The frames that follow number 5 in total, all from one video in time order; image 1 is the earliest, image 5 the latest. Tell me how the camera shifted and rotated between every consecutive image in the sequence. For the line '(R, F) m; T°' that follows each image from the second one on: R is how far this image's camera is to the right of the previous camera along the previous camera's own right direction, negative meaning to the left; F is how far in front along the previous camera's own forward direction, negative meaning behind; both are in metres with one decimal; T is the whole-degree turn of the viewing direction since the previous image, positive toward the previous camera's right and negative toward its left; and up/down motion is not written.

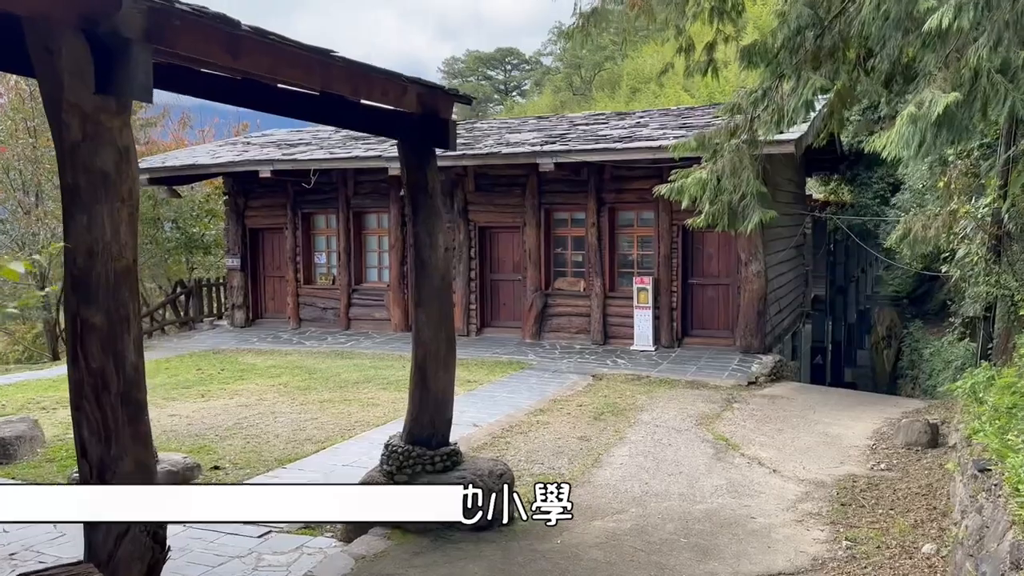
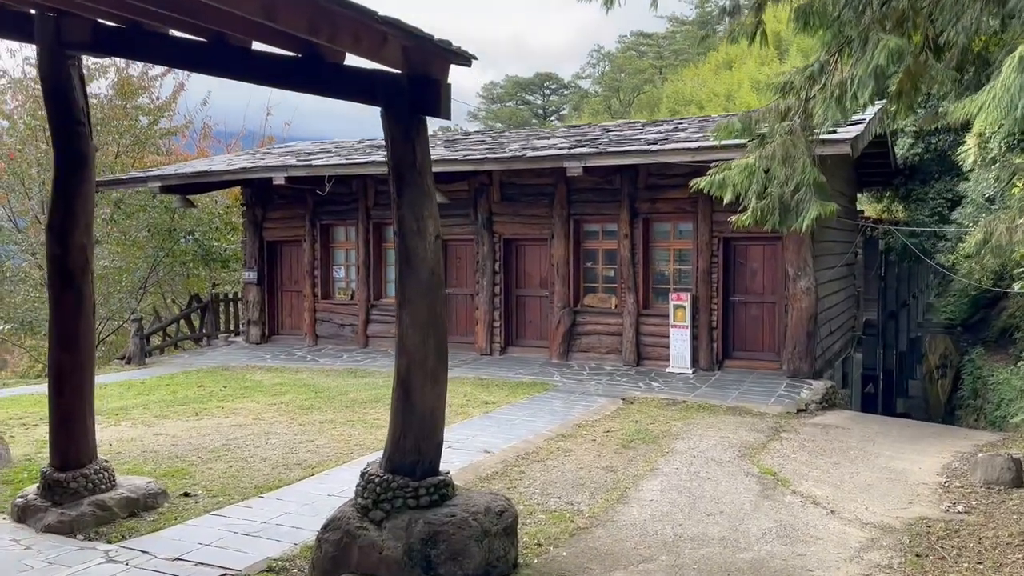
(+0.2, +0.8) m; -3°
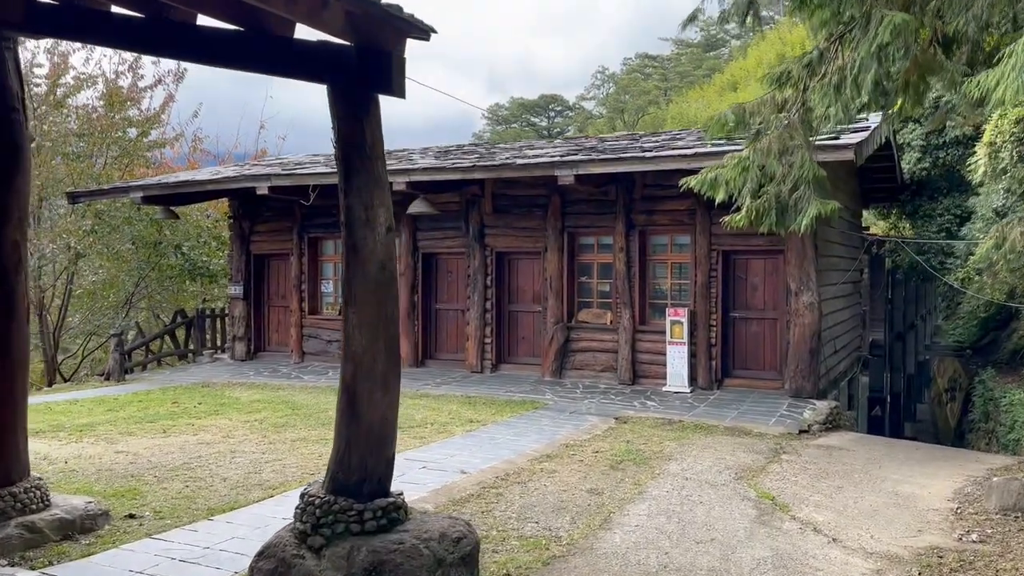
(+0.2, +0.4) m; 0°
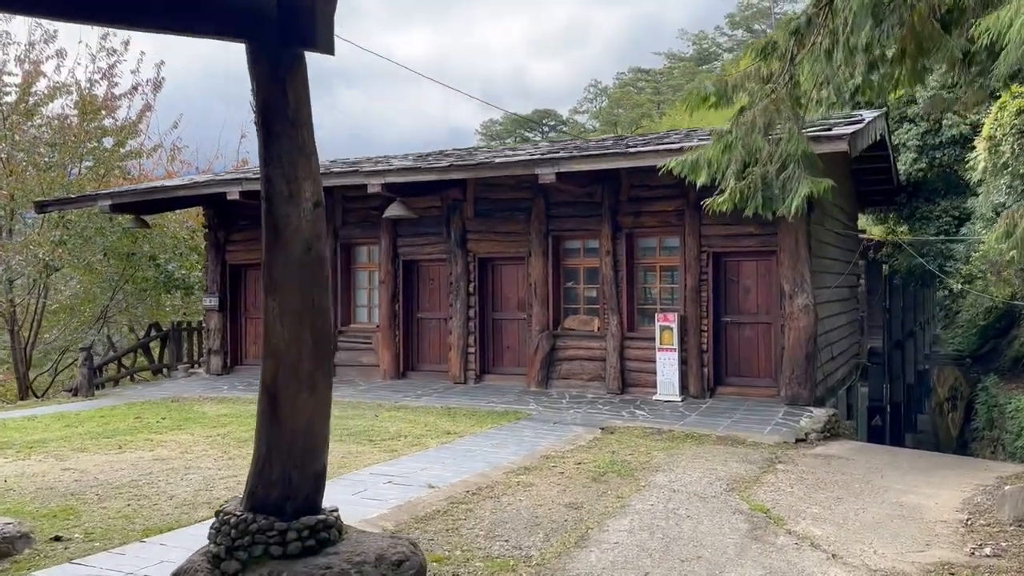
(+0.2, +0.4) m; 0°
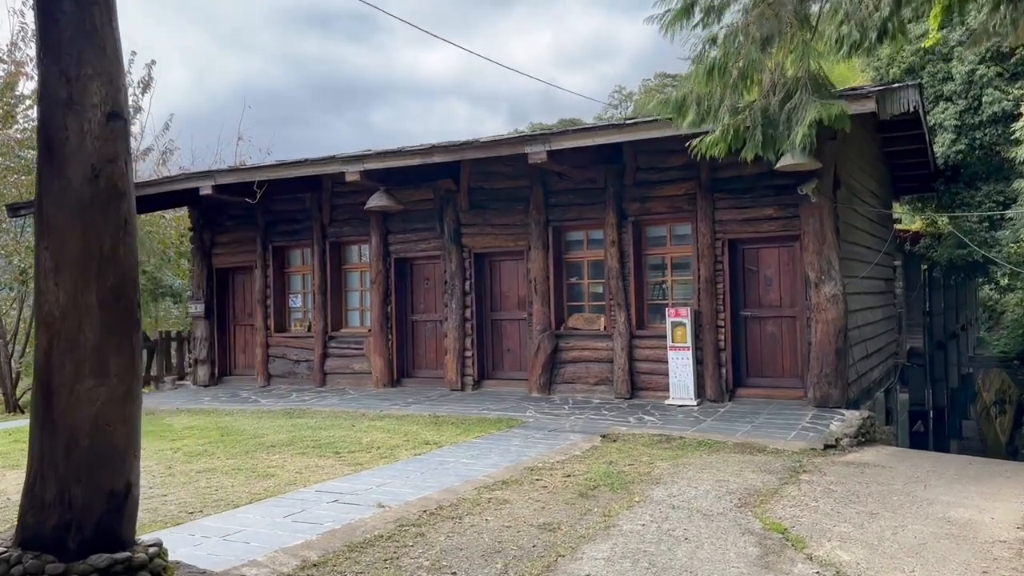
(+0.4, +0.8) m; -2°
